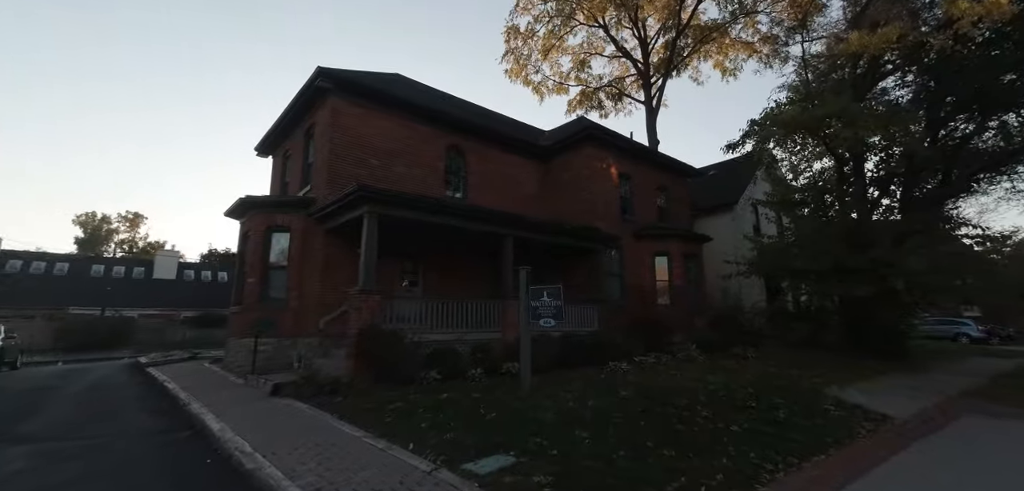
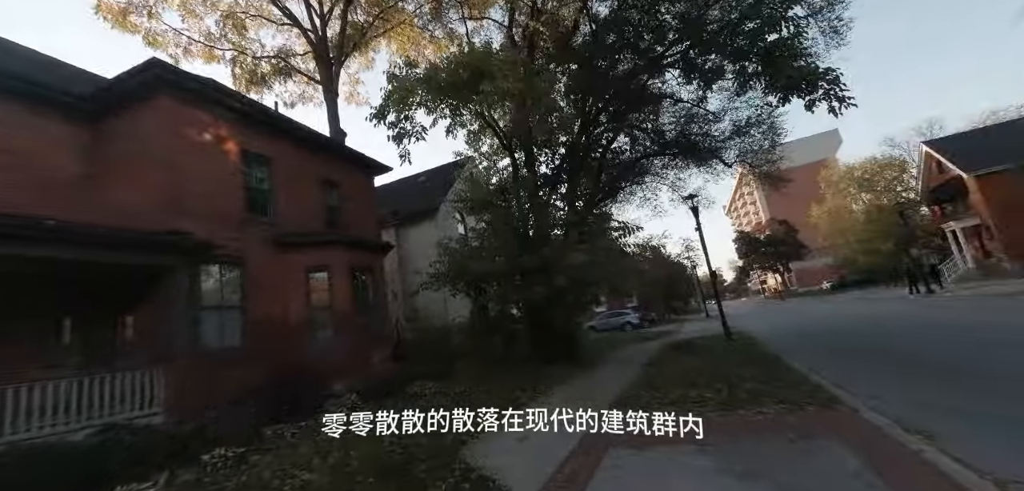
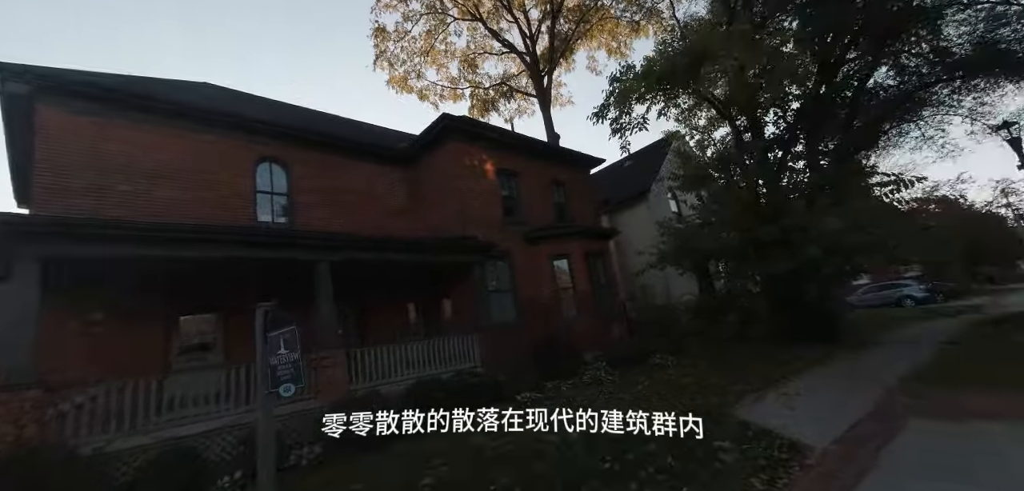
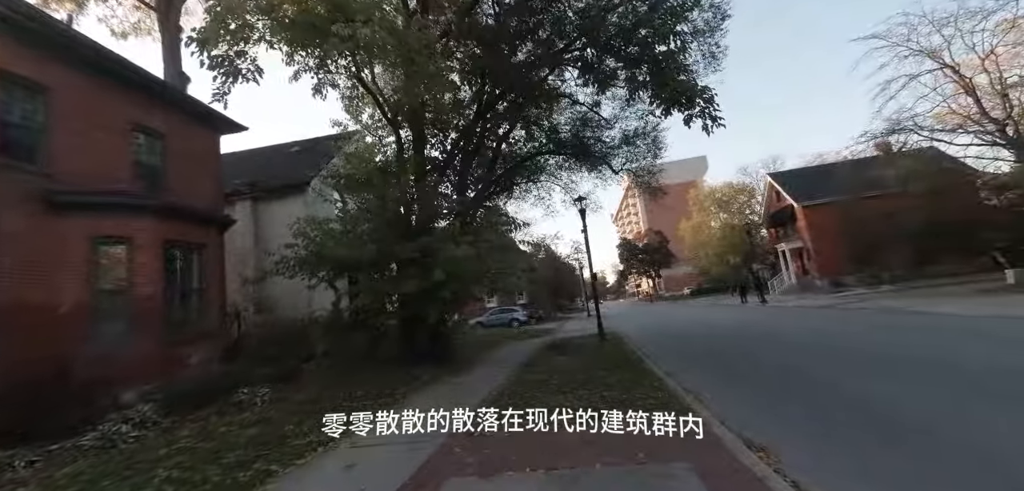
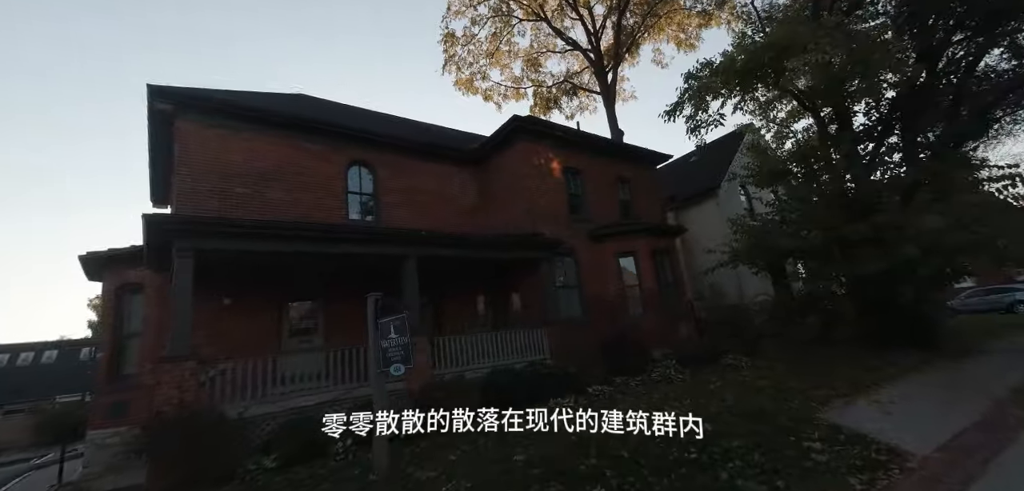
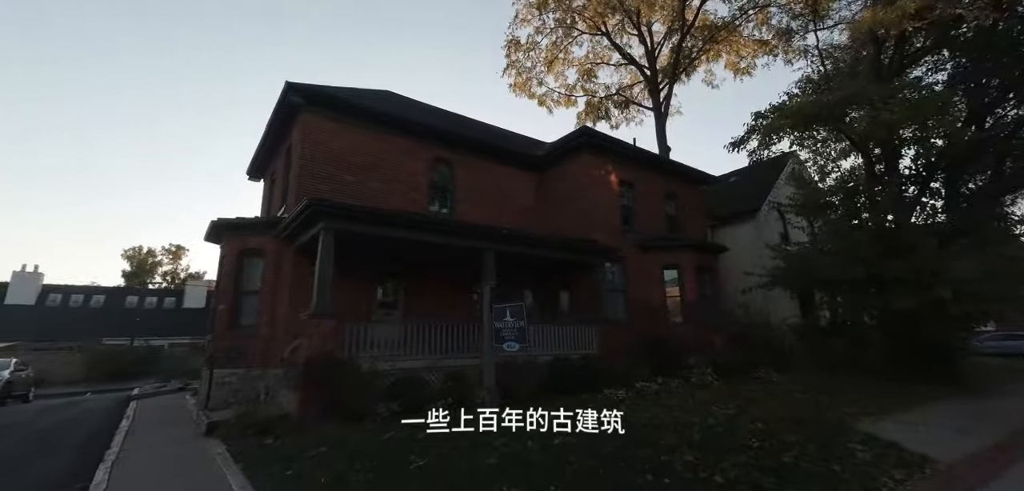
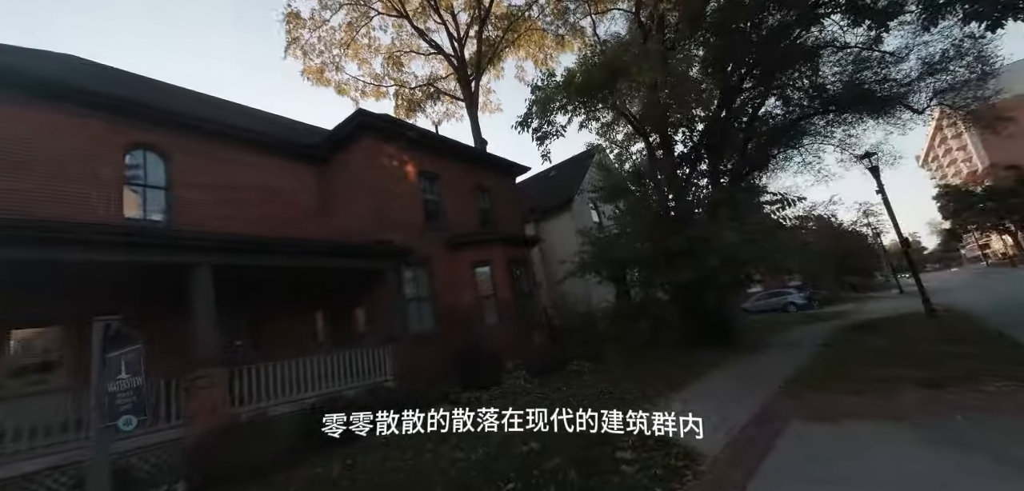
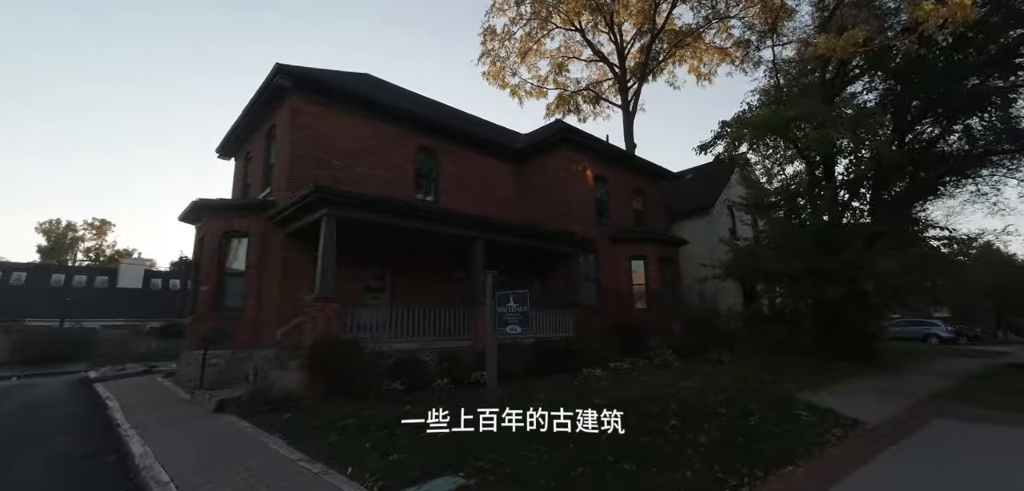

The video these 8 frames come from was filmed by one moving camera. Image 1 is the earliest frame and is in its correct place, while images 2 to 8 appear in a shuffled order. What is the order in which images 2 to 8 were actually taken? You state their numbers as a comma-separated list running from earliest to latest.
8, 6, 5, 3, 7, 2, 4
